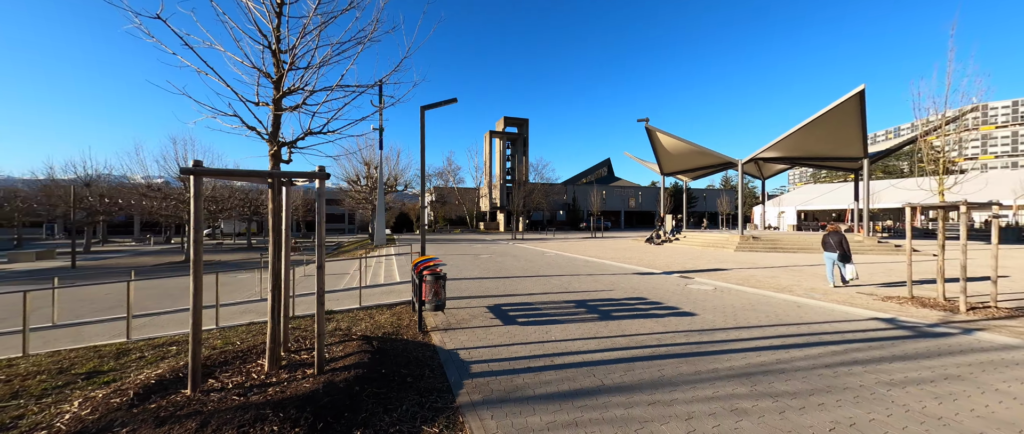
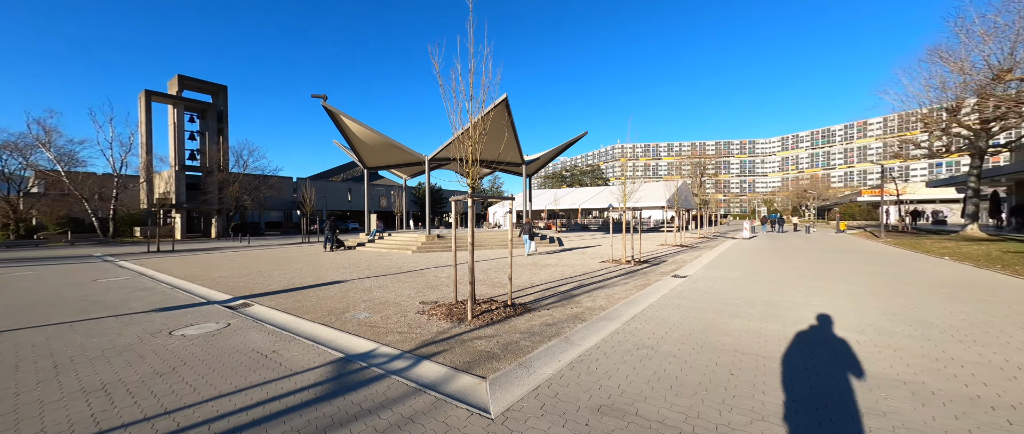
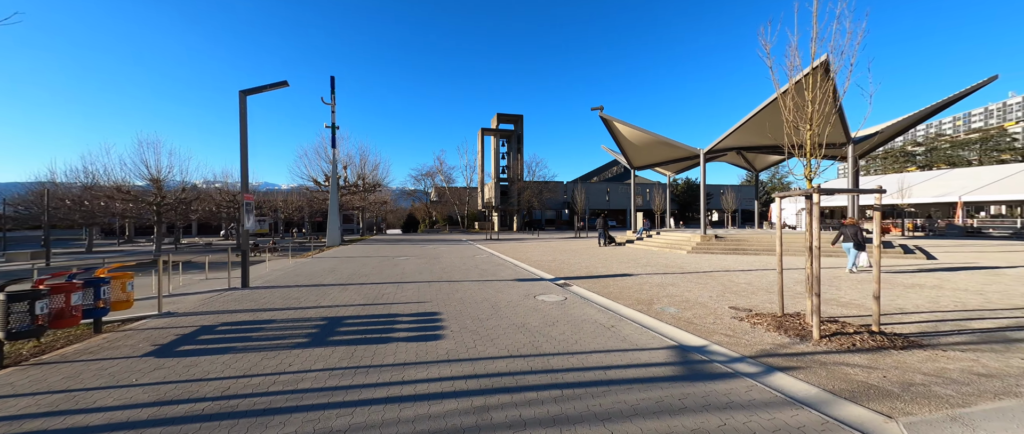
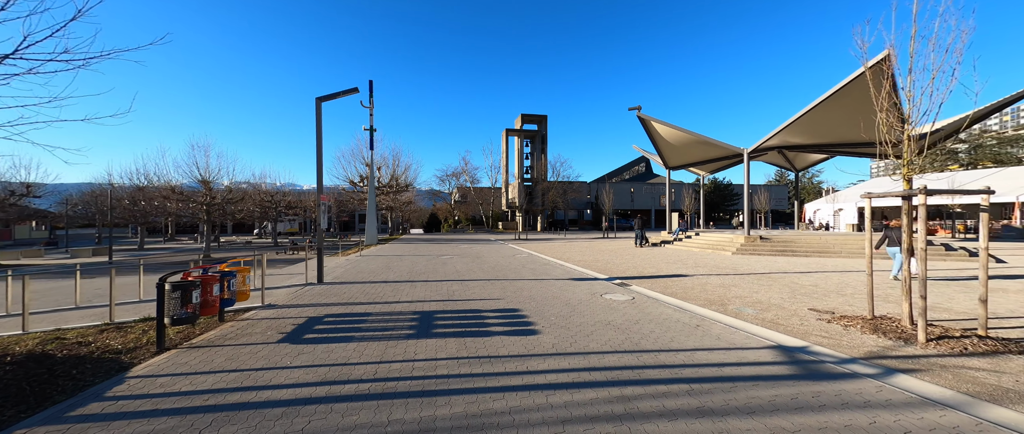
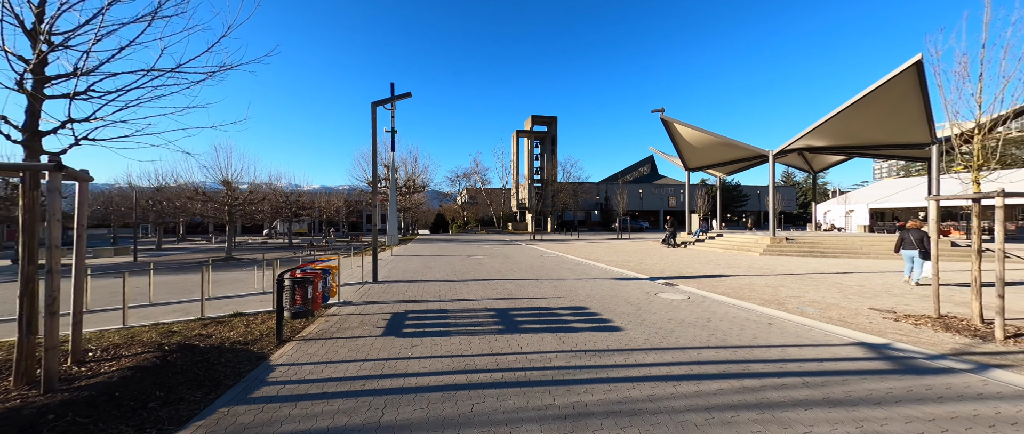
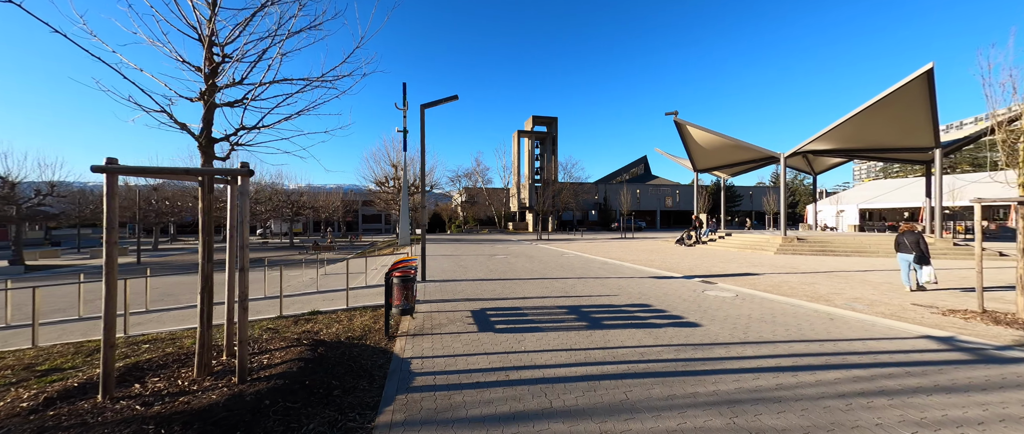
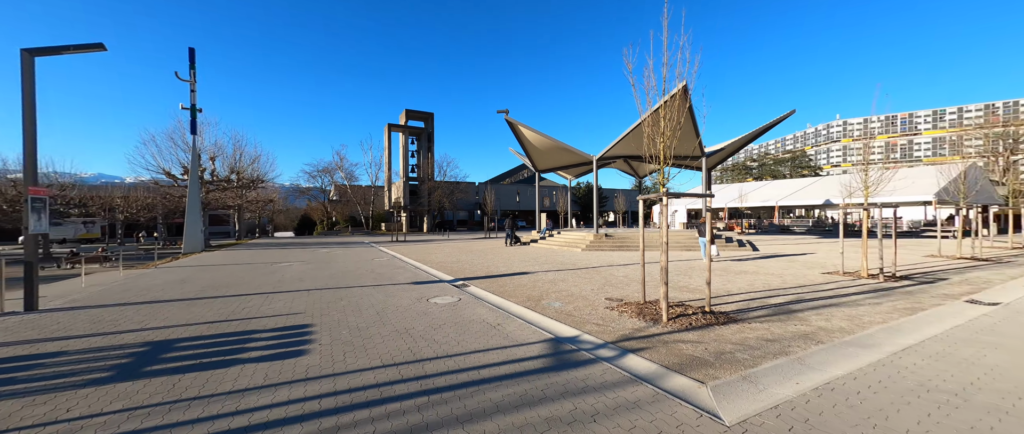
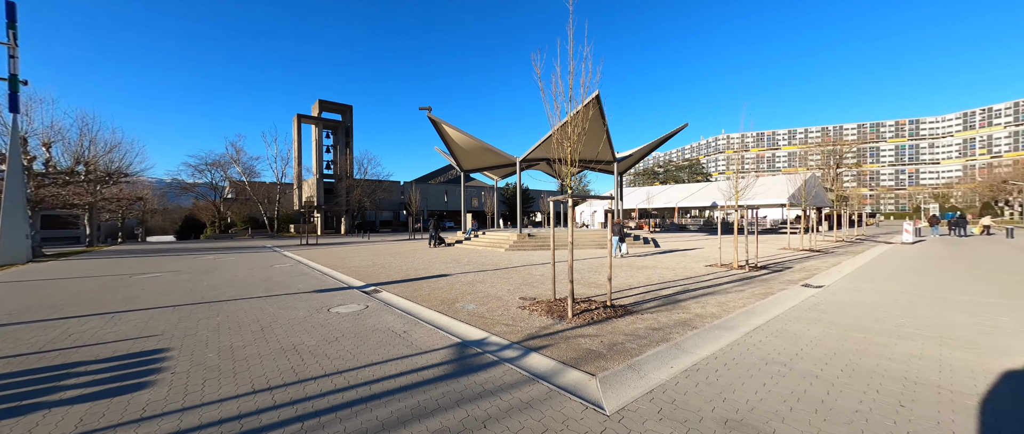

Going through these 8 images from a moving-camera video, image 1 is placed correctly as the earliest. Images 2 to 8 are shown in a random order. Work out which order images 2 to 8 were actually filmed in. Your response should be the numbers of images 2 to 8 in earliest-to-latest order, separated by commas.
6, 5, 4, 3, 7, 8, 2
